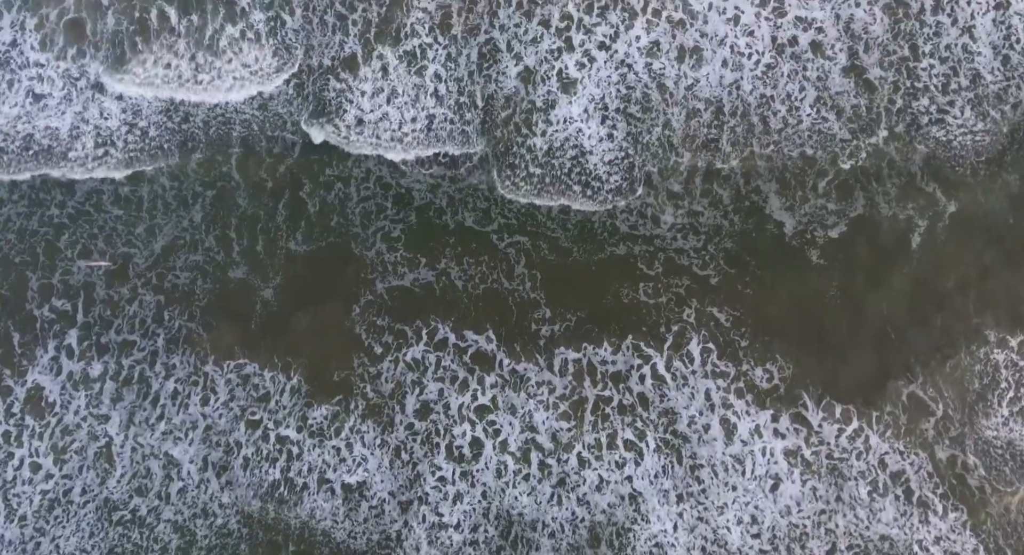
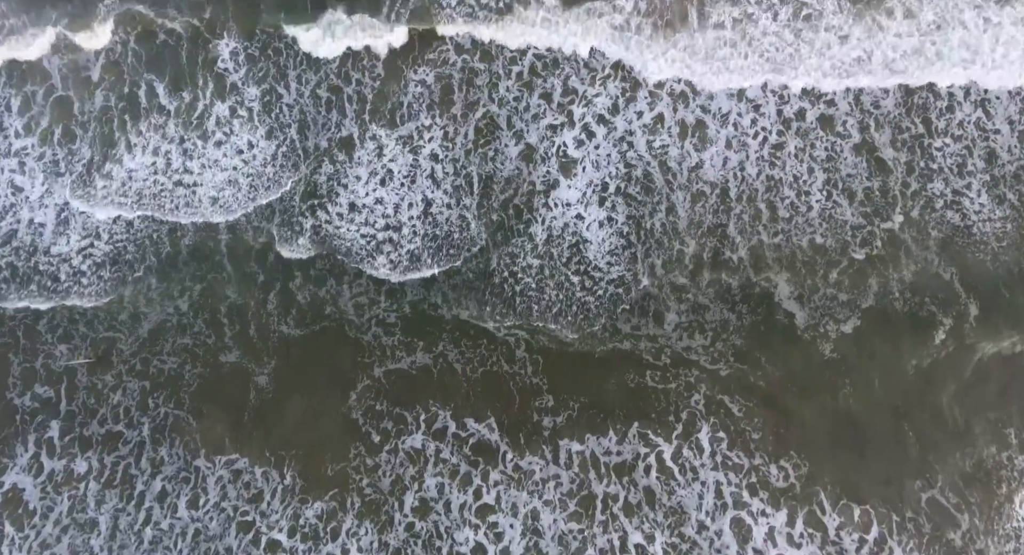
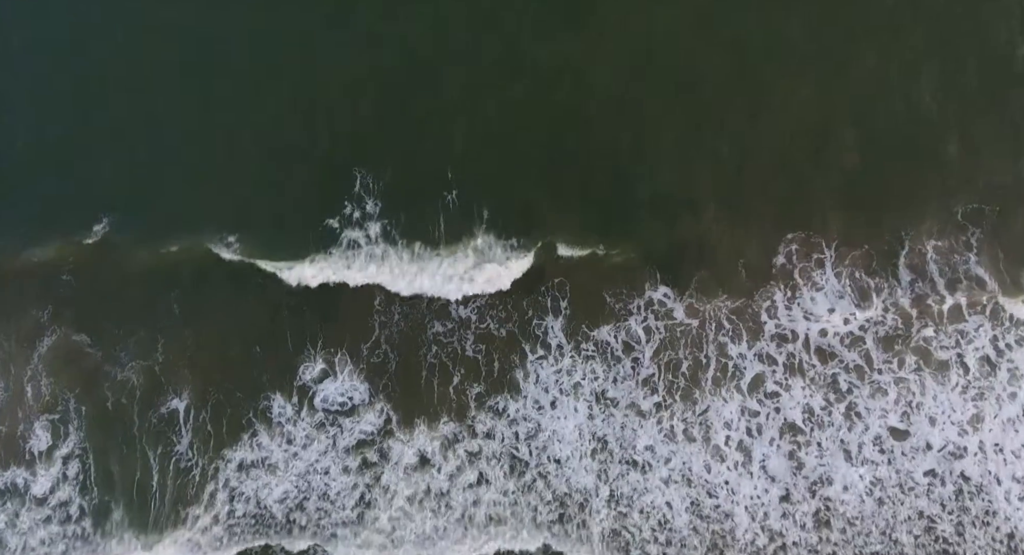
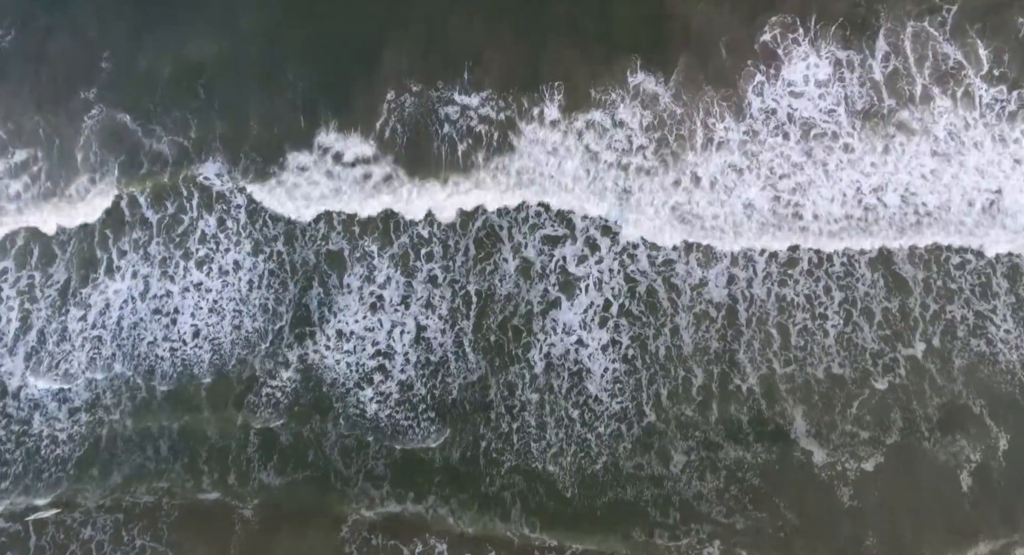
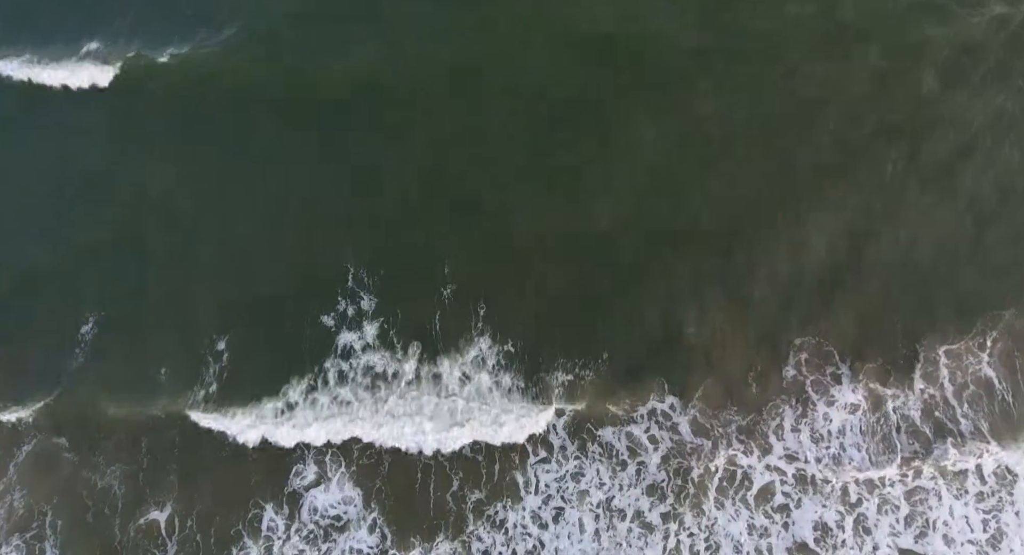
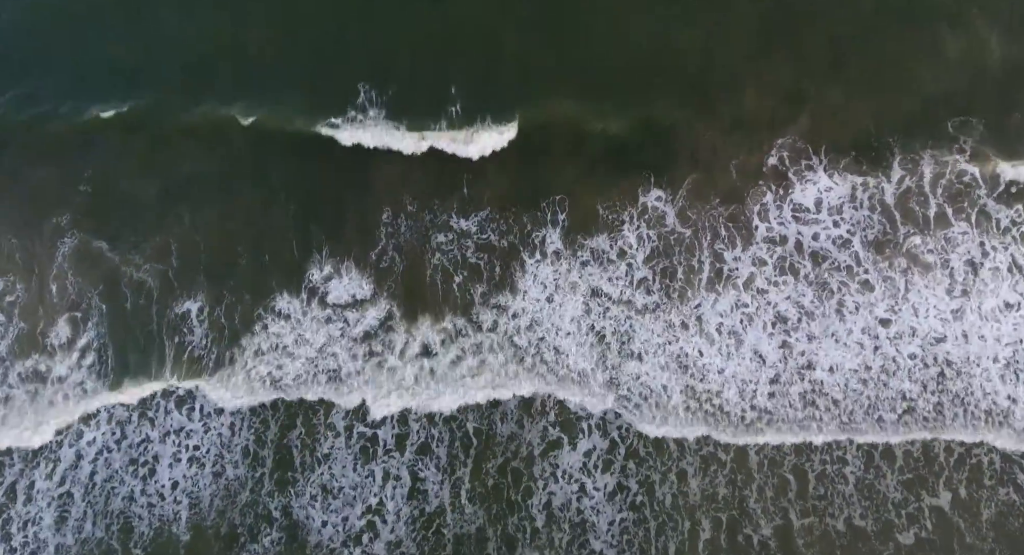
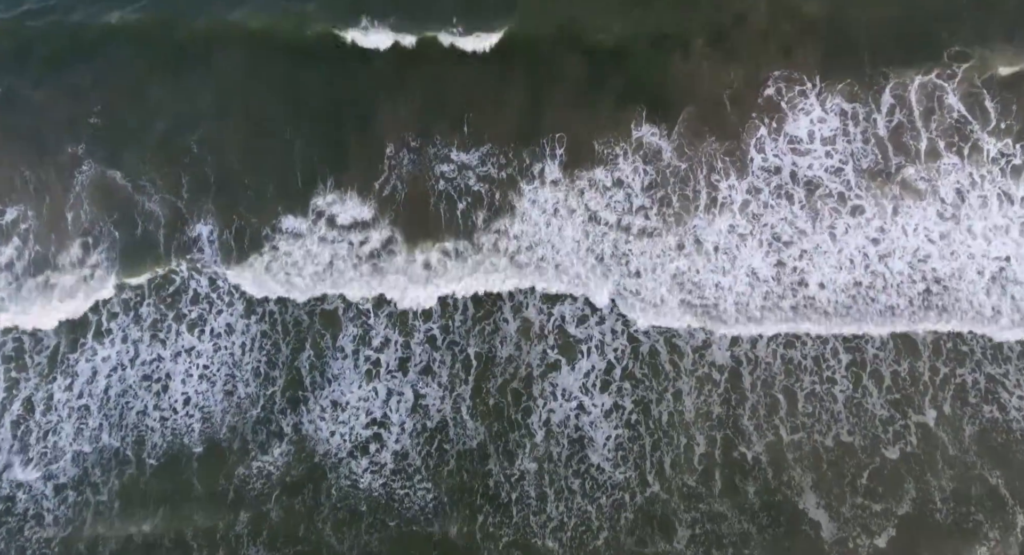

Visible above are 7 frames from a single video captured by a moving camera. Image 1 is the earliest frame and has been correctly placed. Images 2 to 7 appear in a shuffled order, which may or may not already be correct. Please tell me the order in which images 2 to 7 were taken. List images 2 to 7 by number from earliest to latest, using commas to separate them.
2, 4, 7, 6, 3, 5
